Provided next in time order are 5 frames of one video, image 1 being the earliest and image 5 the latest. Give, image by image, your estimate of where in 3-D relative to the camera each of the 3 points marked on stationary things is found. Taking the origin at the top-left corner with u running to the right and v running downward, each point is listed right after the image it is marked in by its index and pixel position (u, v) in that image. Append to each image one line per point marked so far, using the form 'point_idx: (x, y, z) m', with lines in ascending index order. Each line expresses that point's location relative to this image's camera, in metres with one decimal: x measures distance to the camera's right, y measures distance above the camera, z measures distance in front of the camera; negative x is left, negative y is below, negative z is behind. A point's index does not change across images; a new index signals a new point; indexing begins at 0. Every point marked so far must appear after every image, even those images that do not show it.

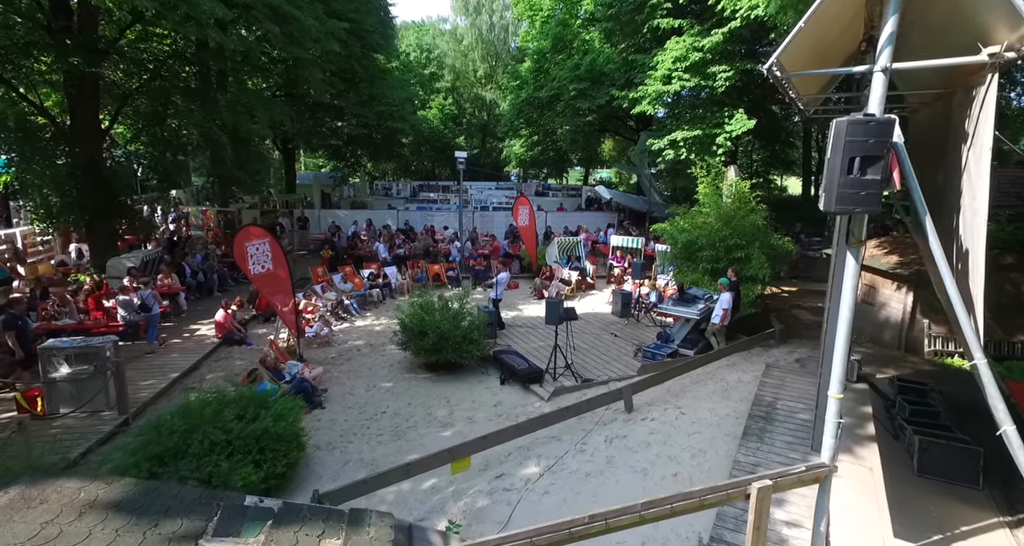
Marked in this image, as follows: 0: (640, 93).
0: (+3.9, +5.5, +15.4) m
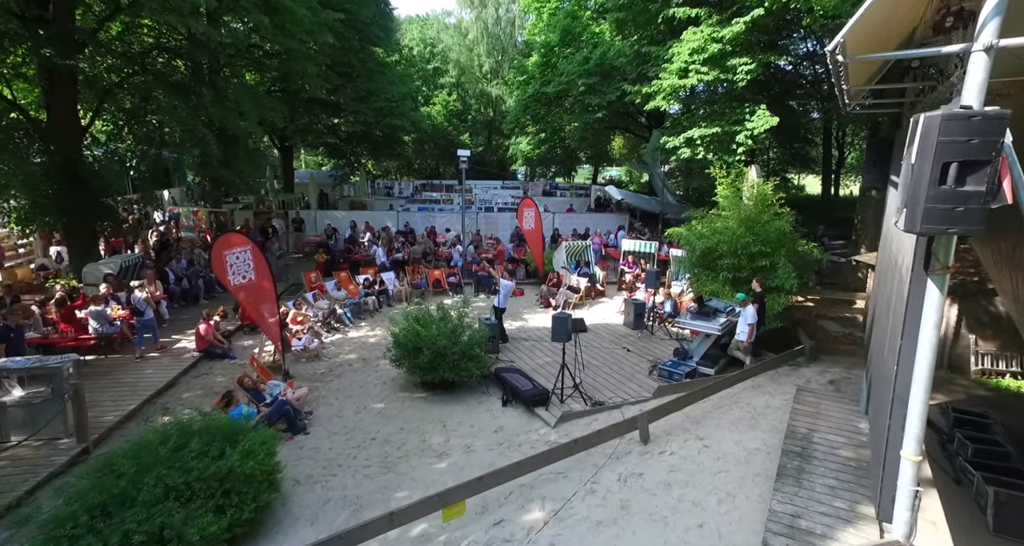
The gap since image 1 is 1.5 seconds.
0: (+4.1, +5.3, +14.5) m
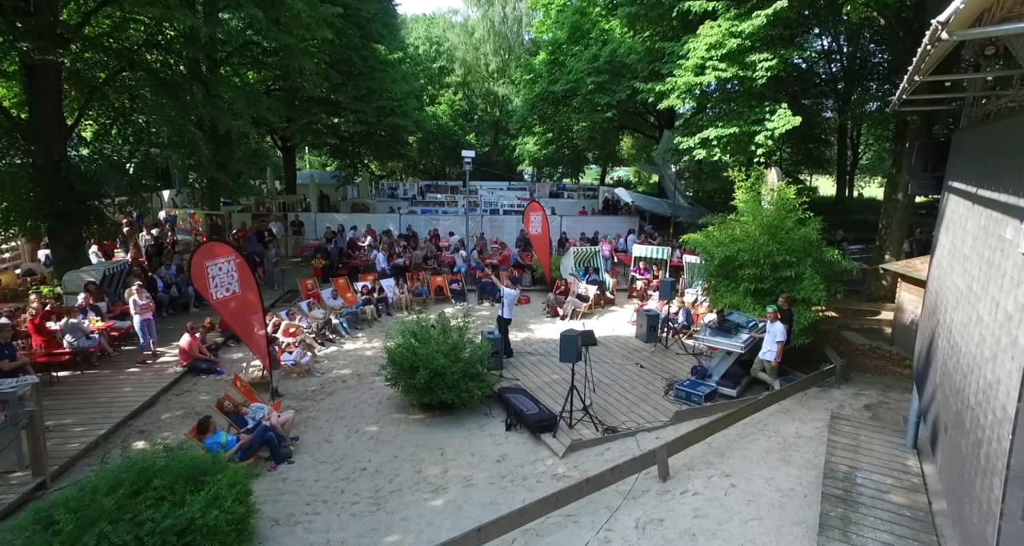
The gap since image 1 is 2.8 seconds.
0: (+4.2, +5.1, +13.8) m
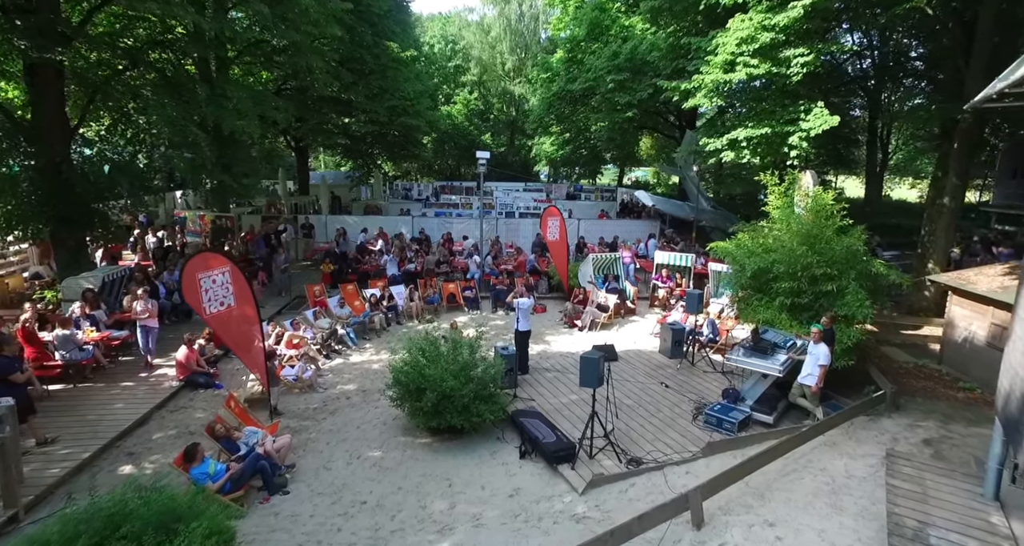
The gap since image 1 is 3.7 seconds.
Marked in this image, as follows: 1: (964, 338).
0: (+4.7, +4.8, +13.0) m
1: (+8.7, -1.3, +9.7) m
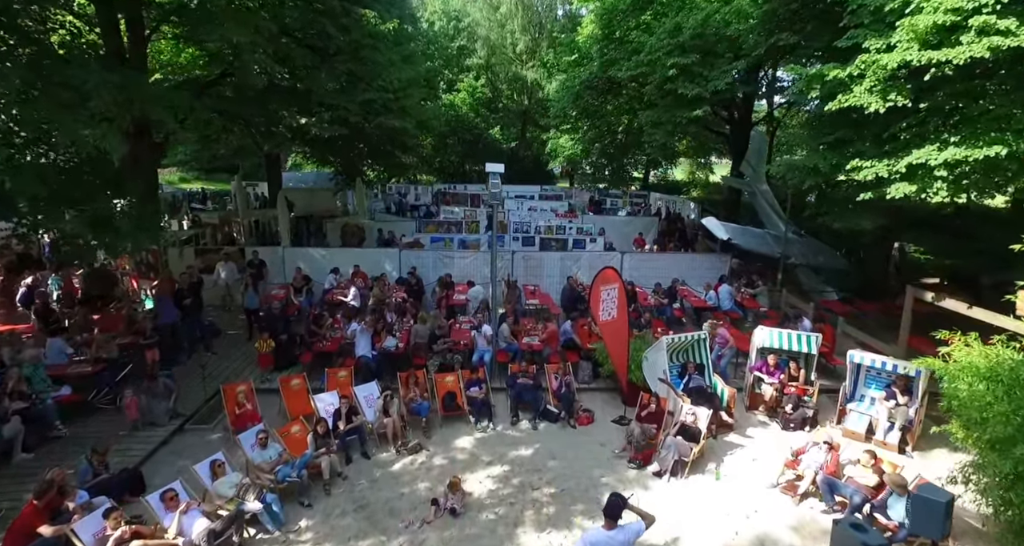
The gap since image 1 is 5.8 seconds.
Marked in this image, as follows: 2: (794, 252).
0: (+5.2, +3.2, +7.9) m
1: (+9.2, -3.0, +4.8) m
2: (+8.9, +0.7, +15.9) m
